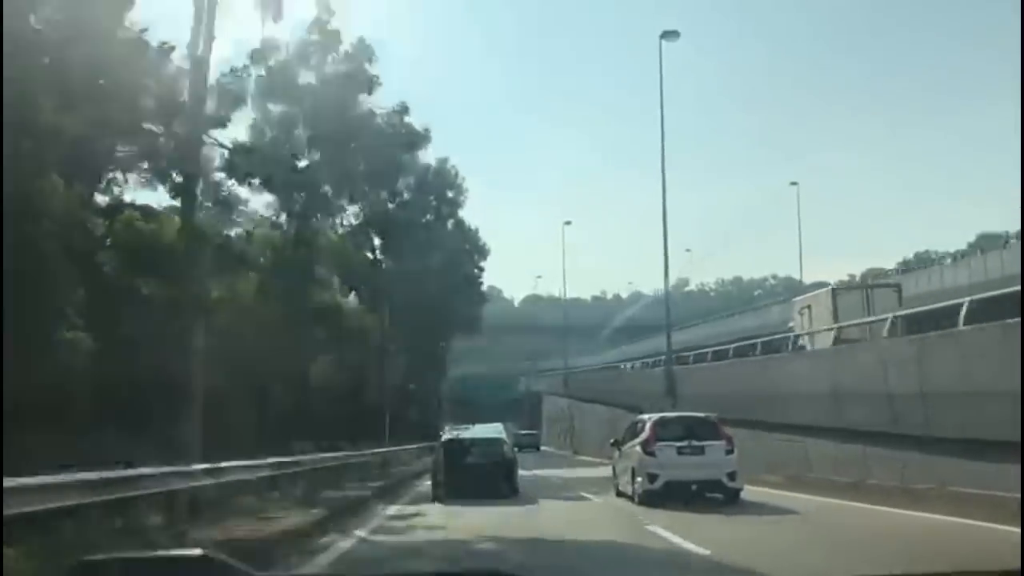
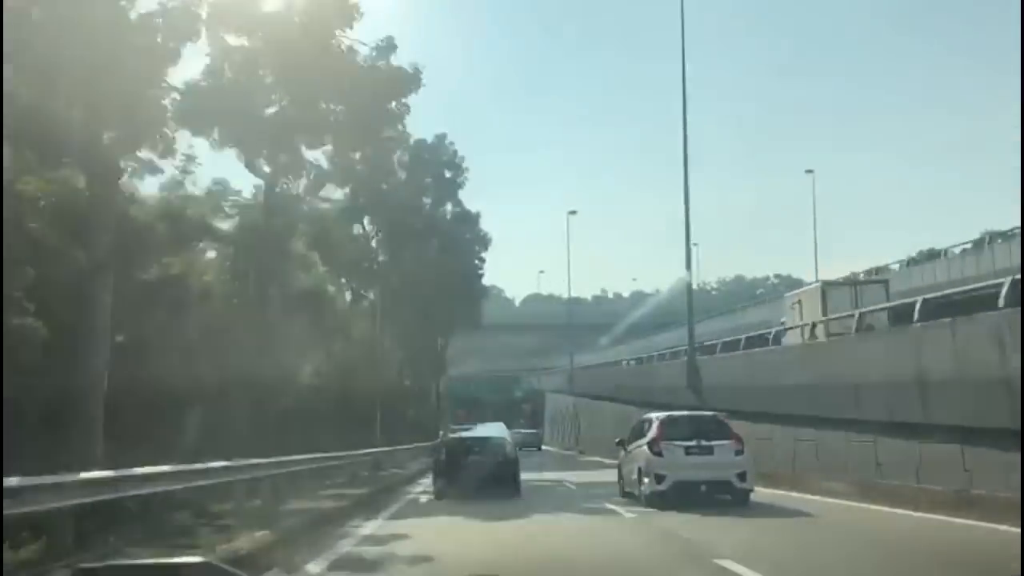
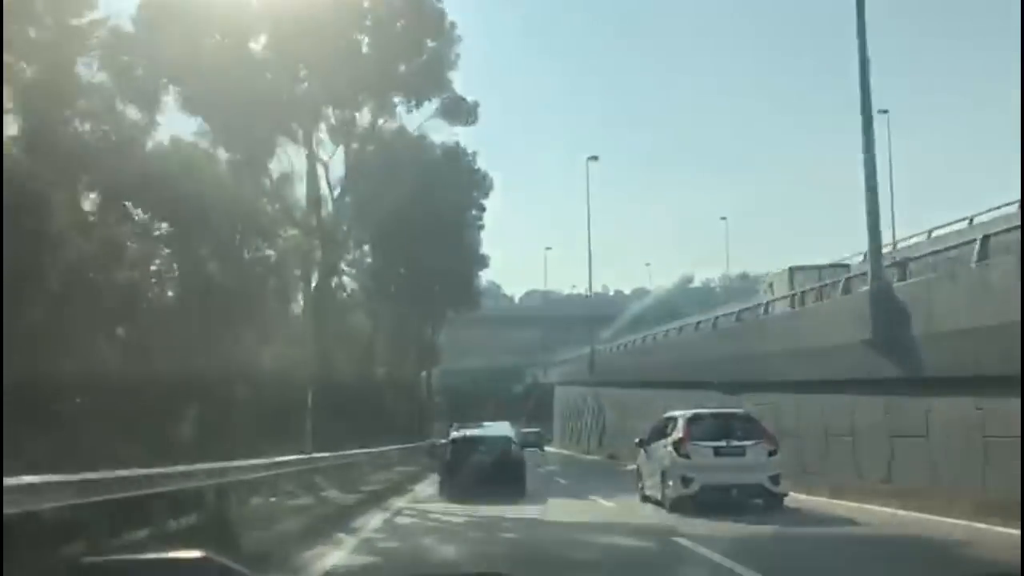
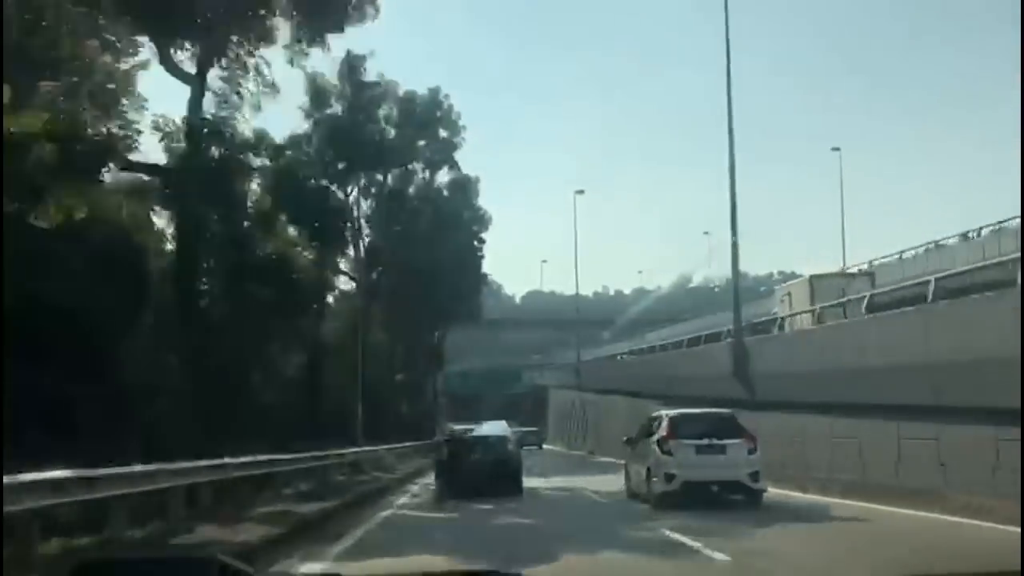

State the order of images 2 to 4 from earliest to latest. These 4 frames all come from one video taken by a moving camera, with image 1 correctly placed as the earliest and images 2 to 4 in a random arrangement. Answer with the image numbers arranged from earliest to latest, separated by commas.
2, 4, 3
